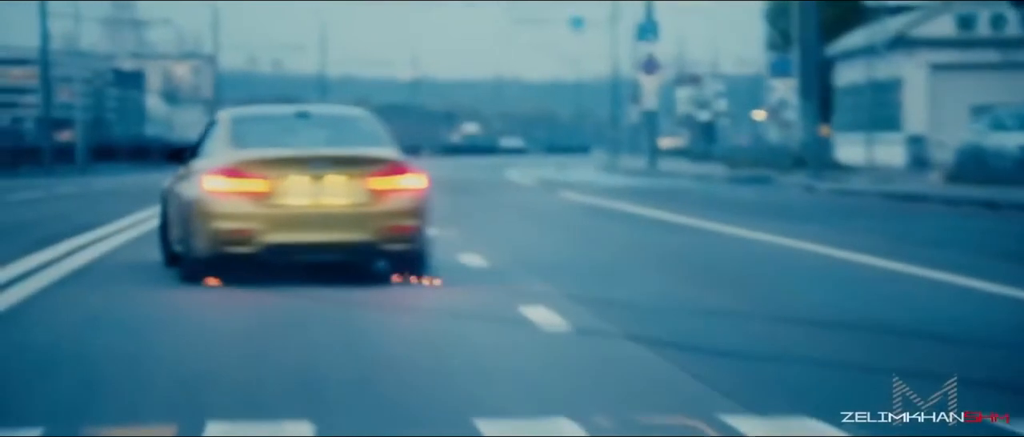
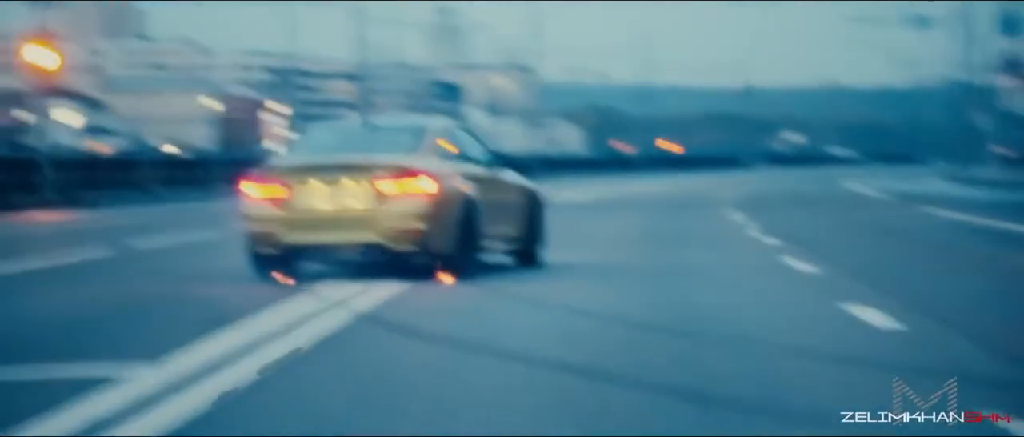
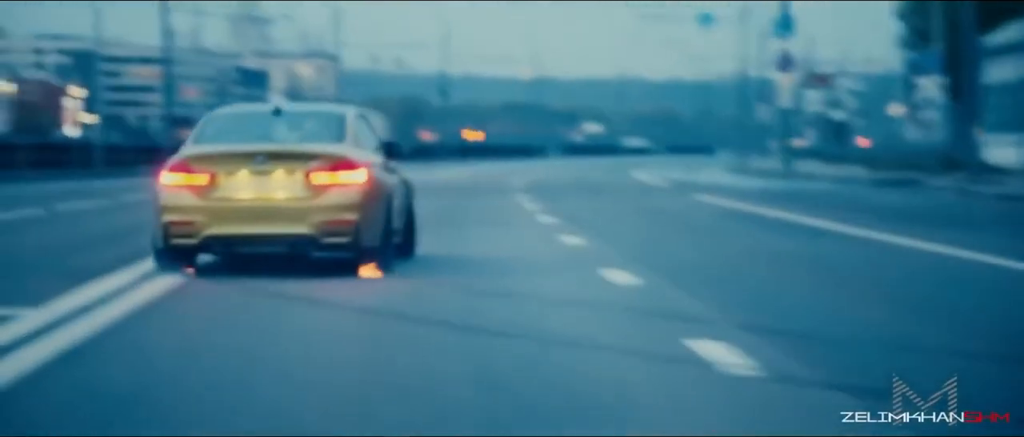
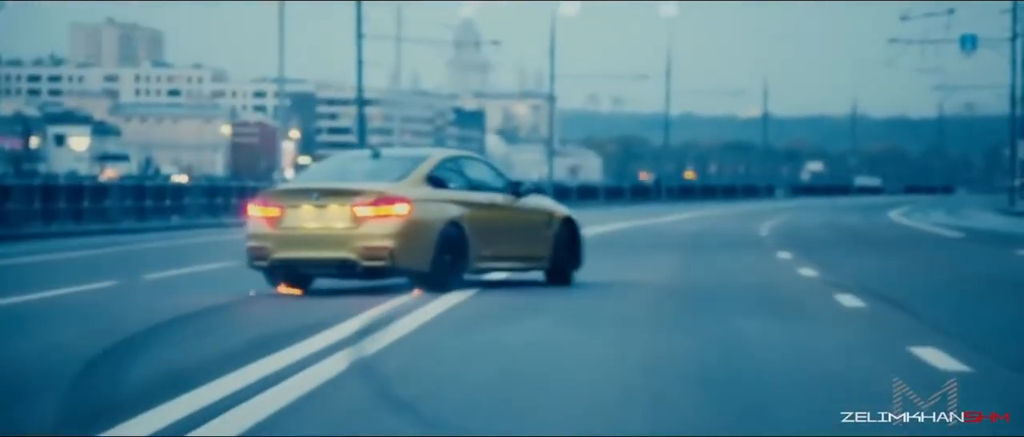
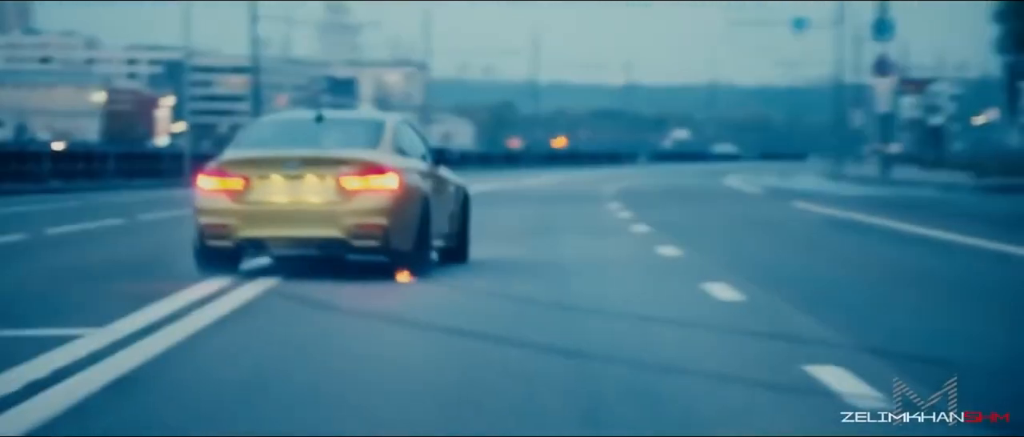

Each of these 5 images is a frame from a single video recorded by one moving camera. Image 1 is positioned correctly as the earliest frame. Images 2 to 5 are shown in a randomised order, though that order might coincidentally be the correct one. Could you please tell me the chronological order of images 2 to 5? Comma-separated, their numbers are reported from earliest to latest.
3, 5, 2, 4
